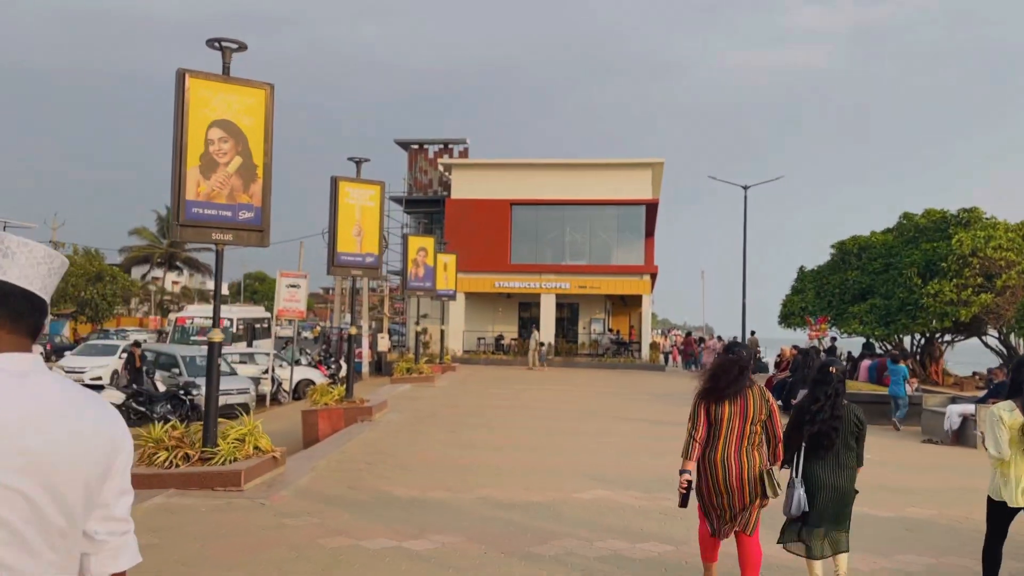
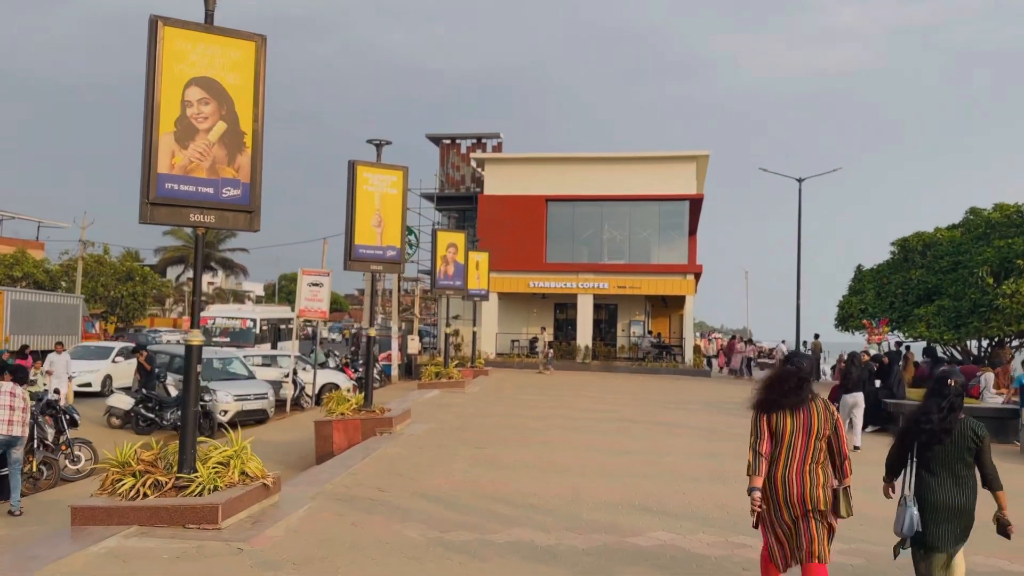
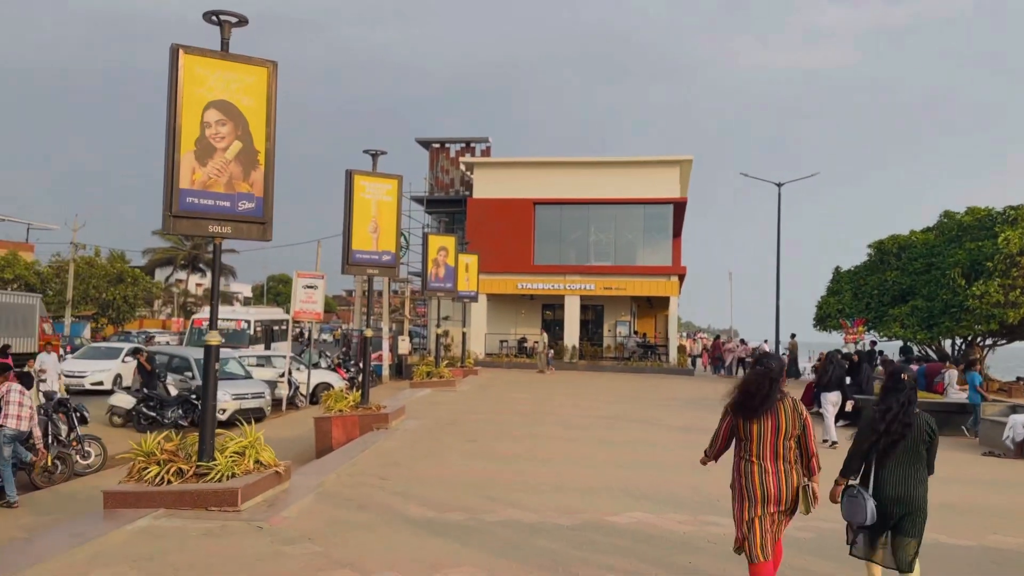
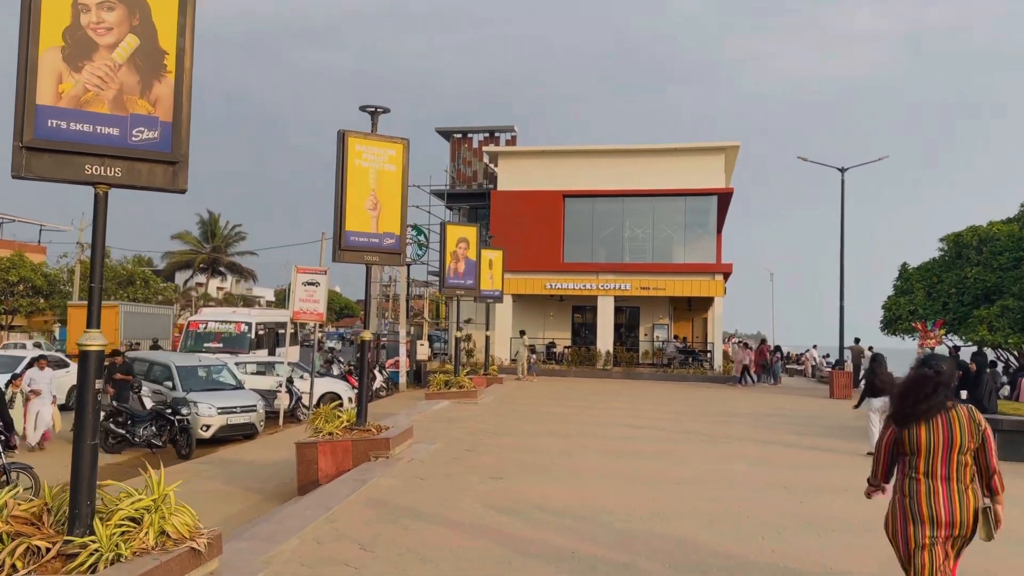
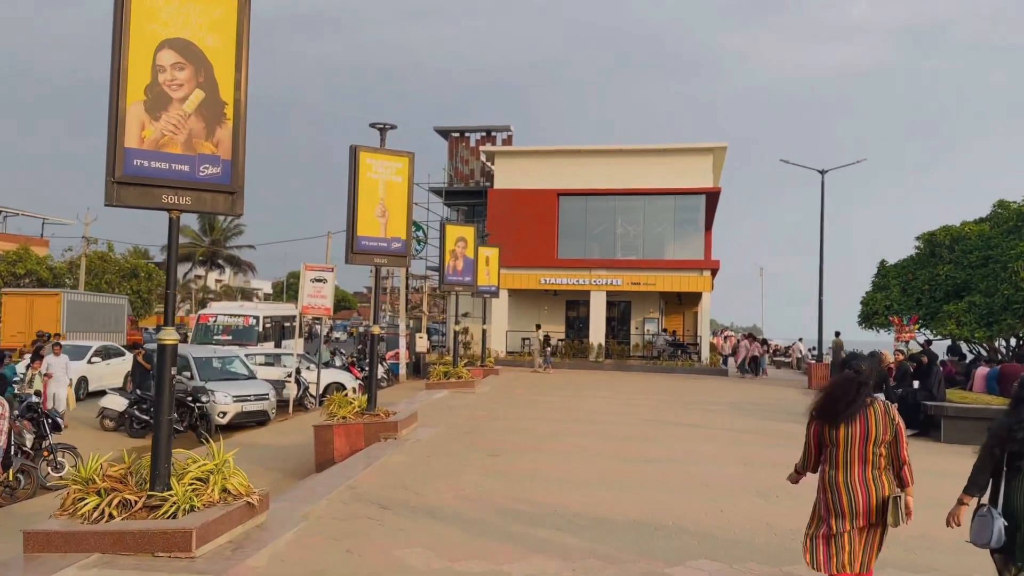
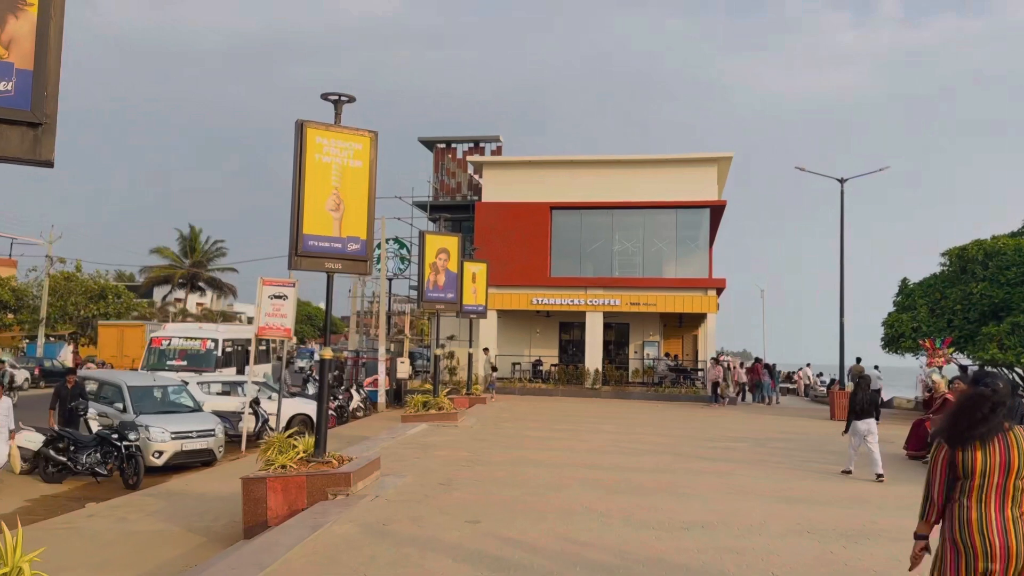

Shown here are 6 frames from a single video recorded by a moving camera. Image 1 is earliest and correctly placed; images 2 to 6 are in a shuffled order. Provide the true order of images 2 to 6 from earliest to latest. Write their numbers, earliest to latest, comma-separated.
3, 2, 5, 4, 6
